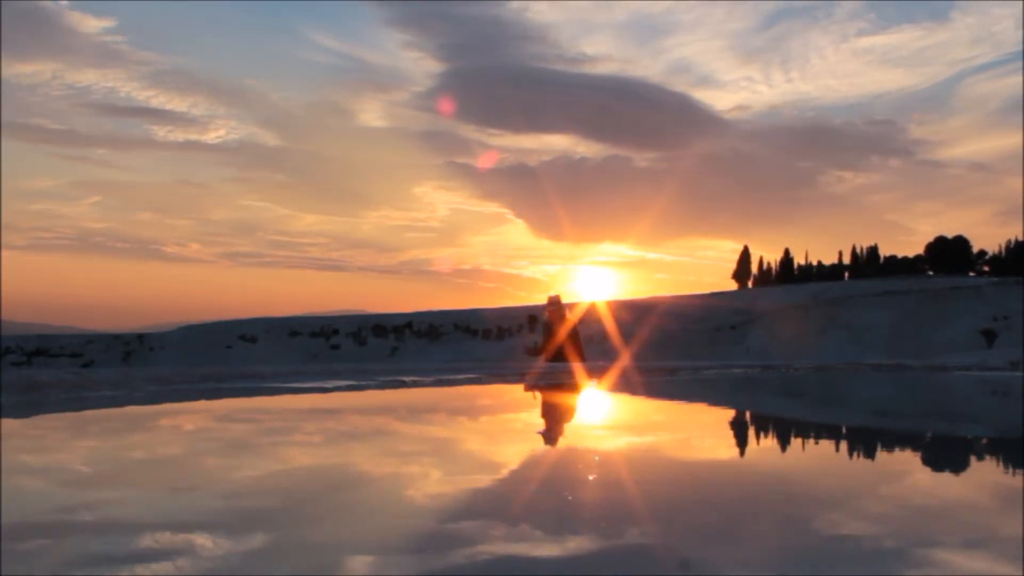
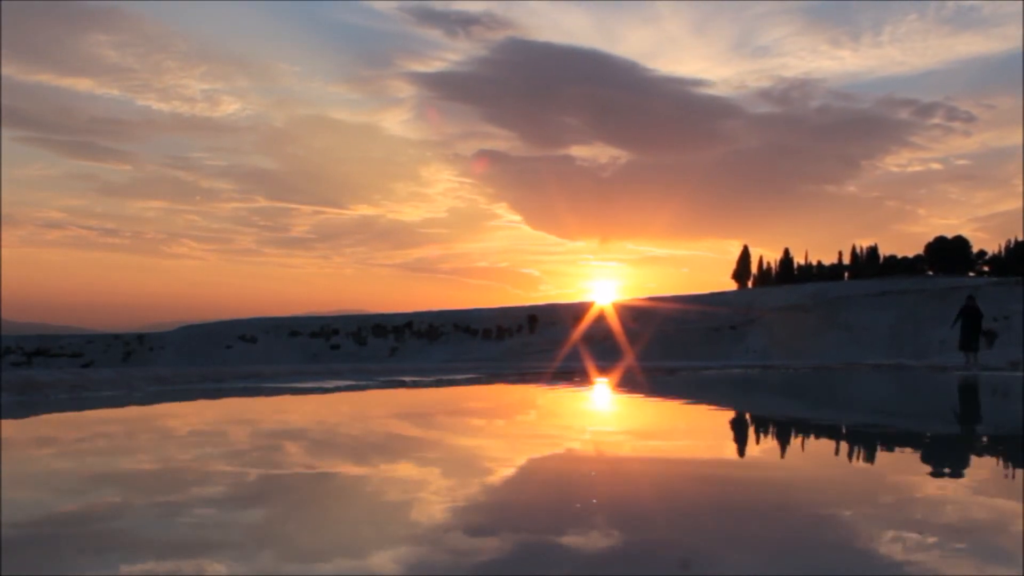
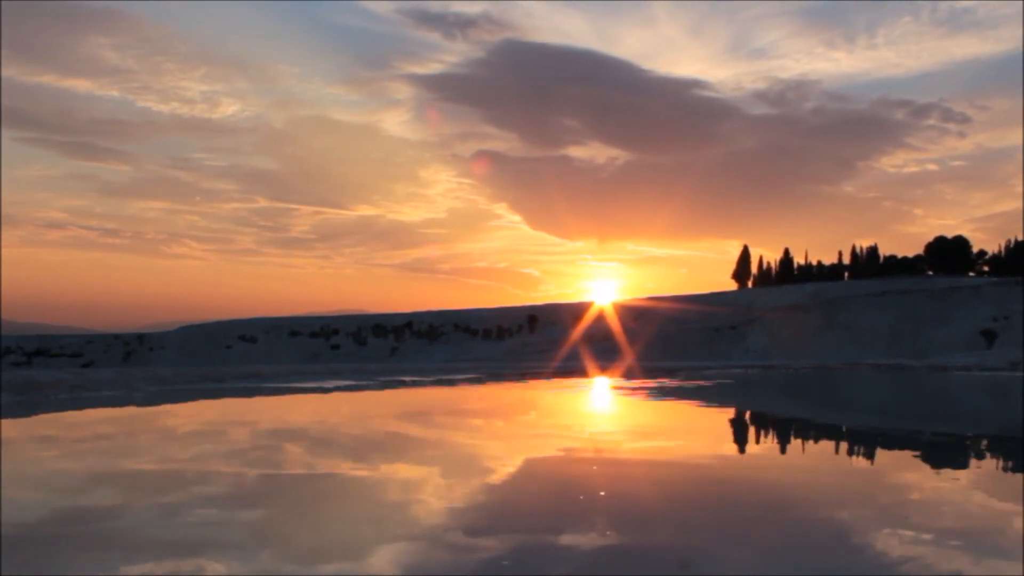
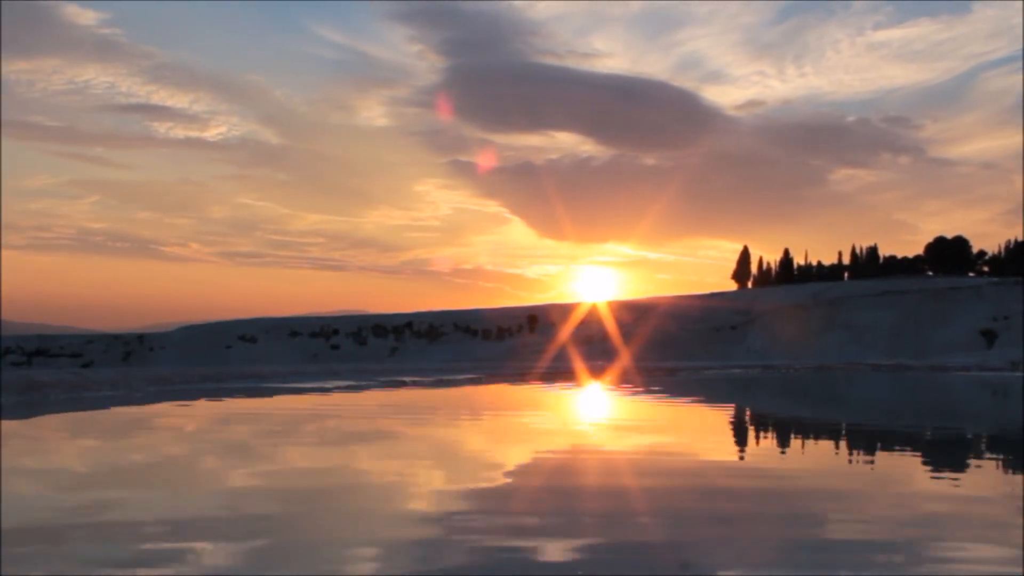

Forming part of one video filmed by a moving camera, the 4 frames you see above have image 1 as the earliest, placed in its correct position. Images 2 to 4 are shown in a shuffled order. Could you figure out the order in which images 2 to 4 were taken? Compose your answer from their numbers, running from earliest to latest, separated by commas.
4, 3, 2
